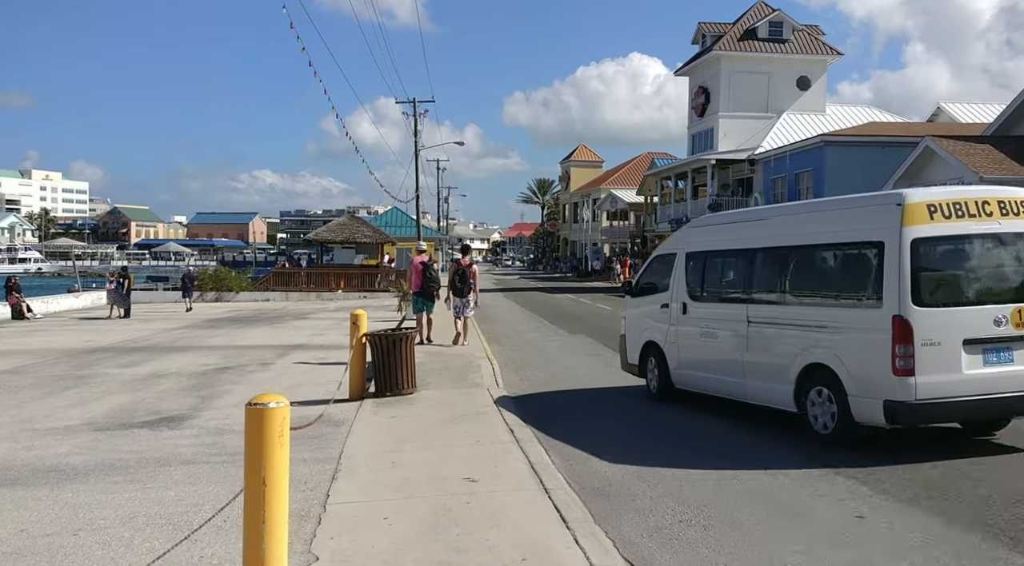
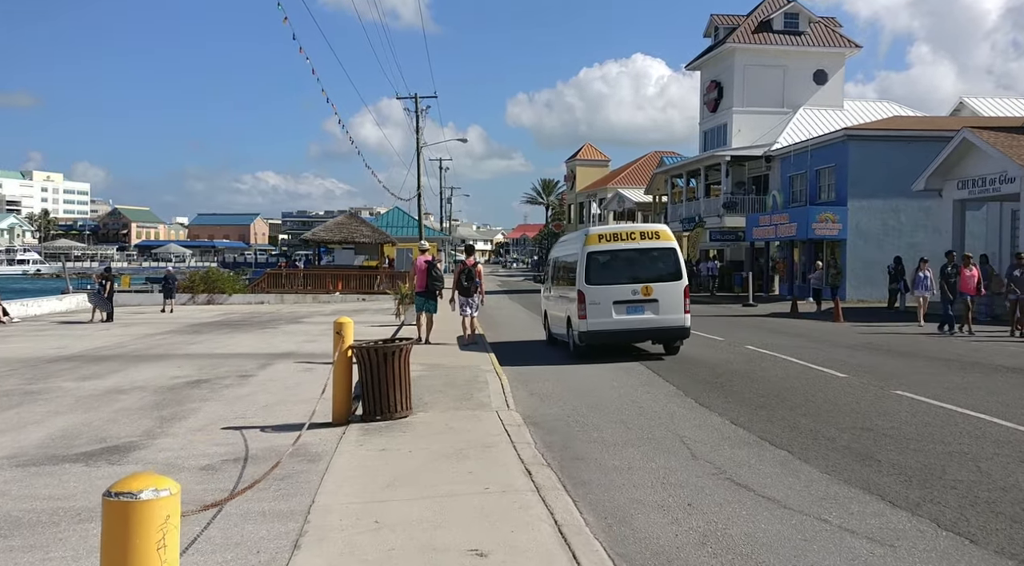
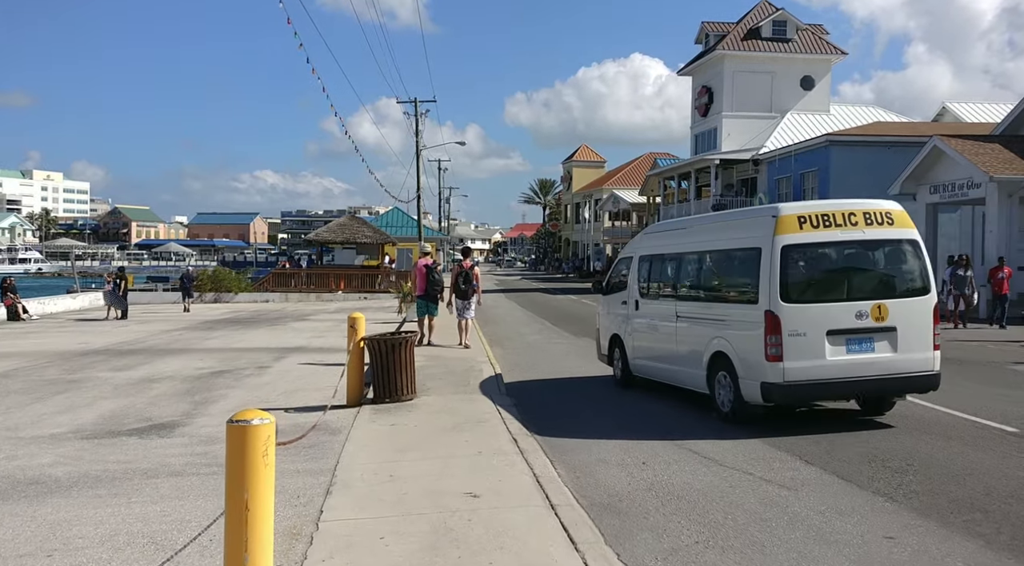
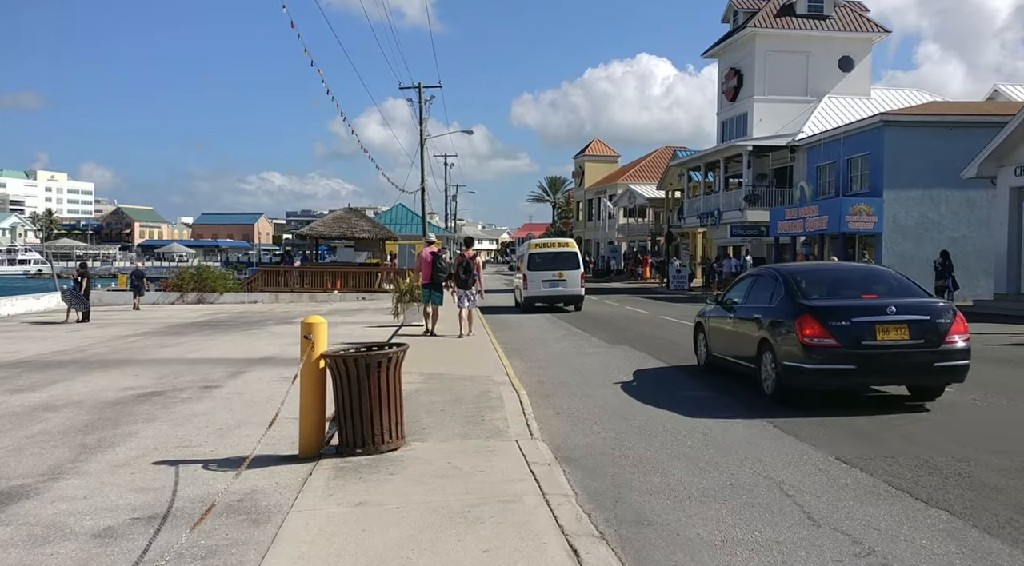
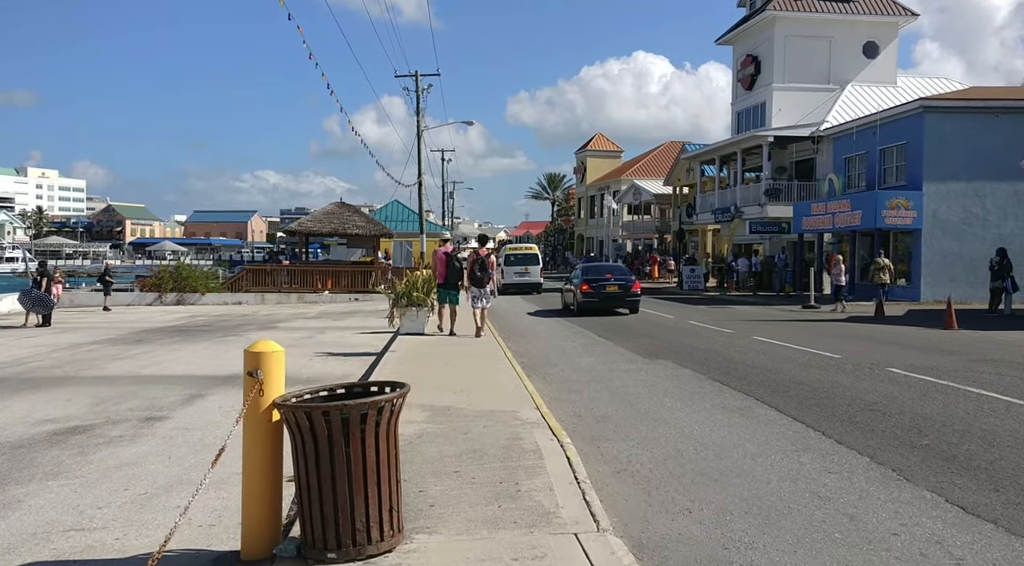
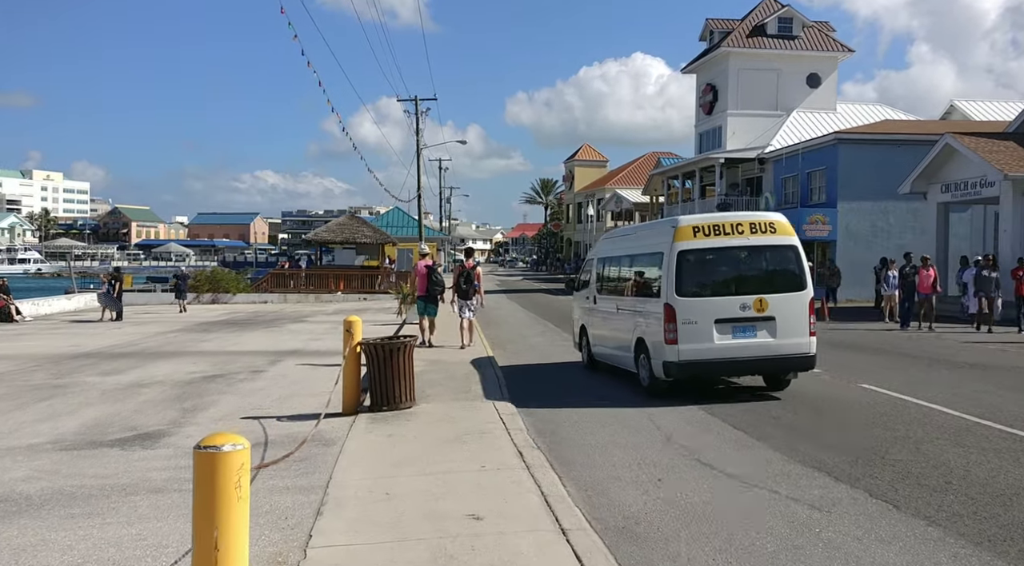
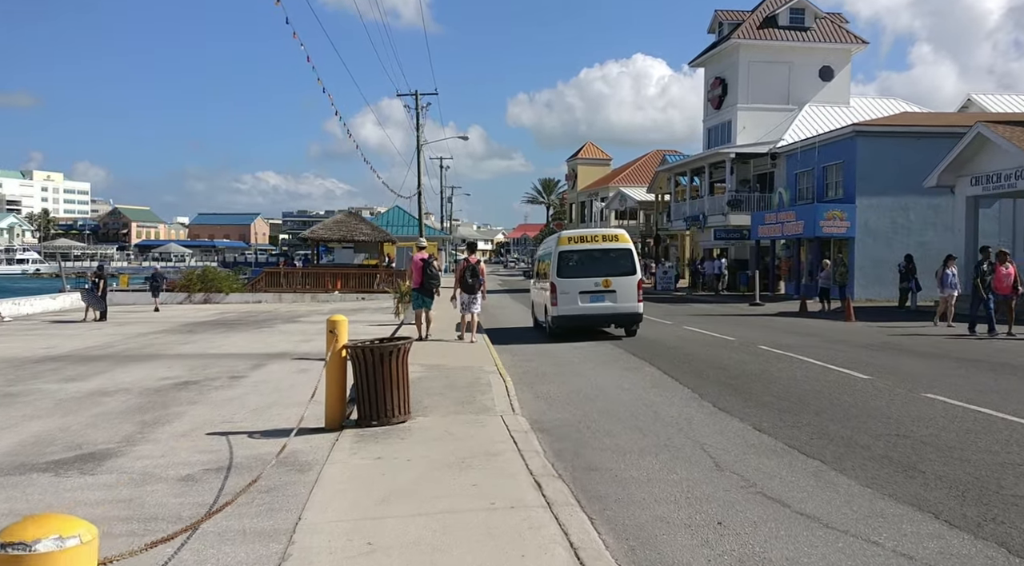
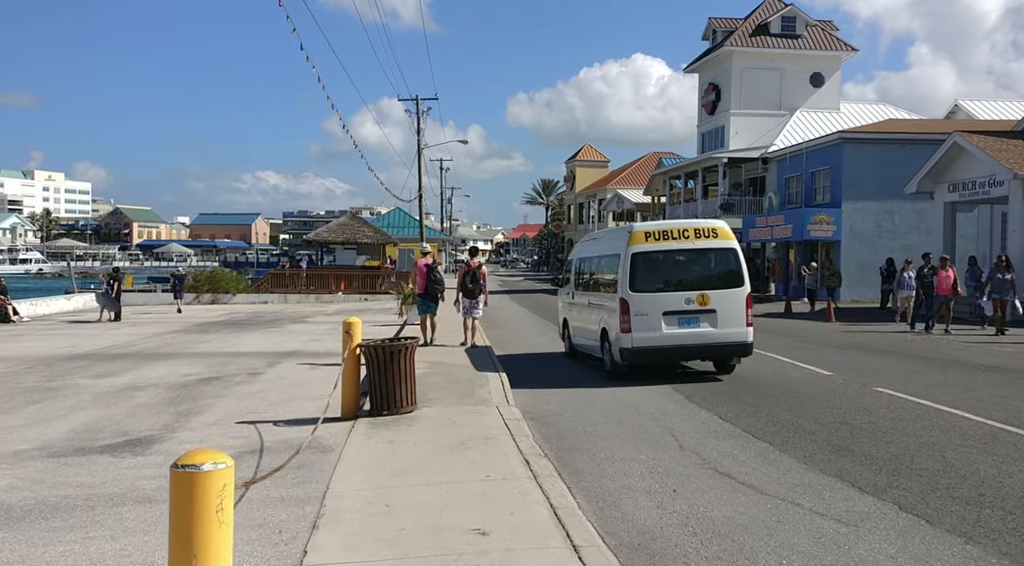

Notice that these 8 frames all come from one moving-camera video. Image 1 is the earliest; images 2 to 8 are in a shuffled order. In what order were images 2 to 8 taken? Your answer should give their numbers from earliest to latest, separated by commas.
3, 6, 8, 2, 7, 4, 5
